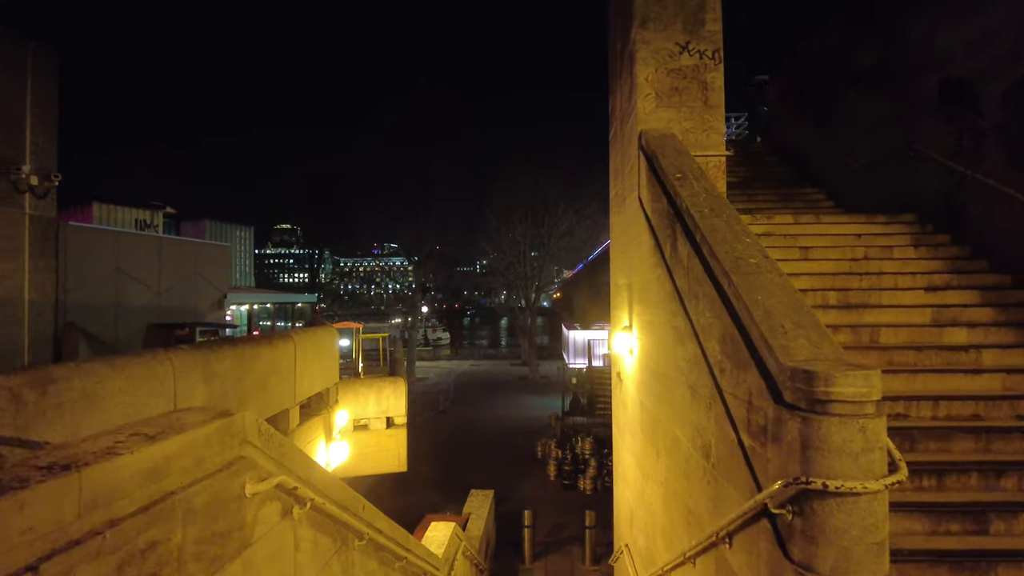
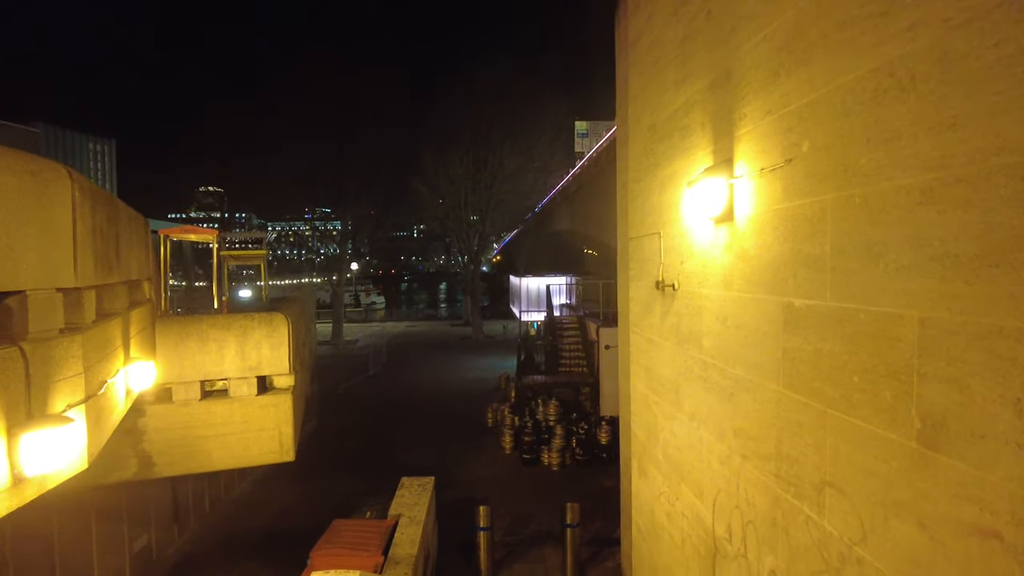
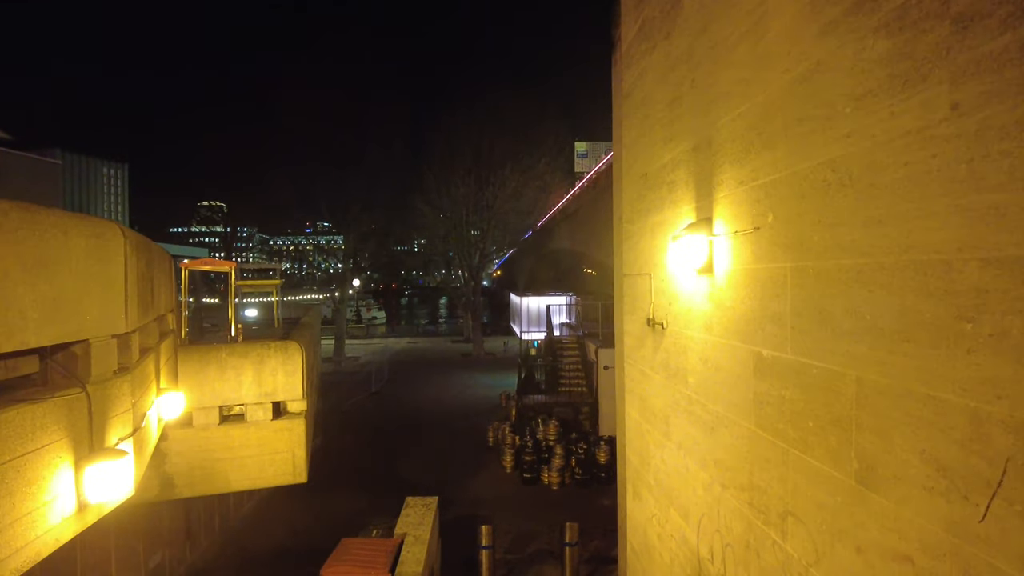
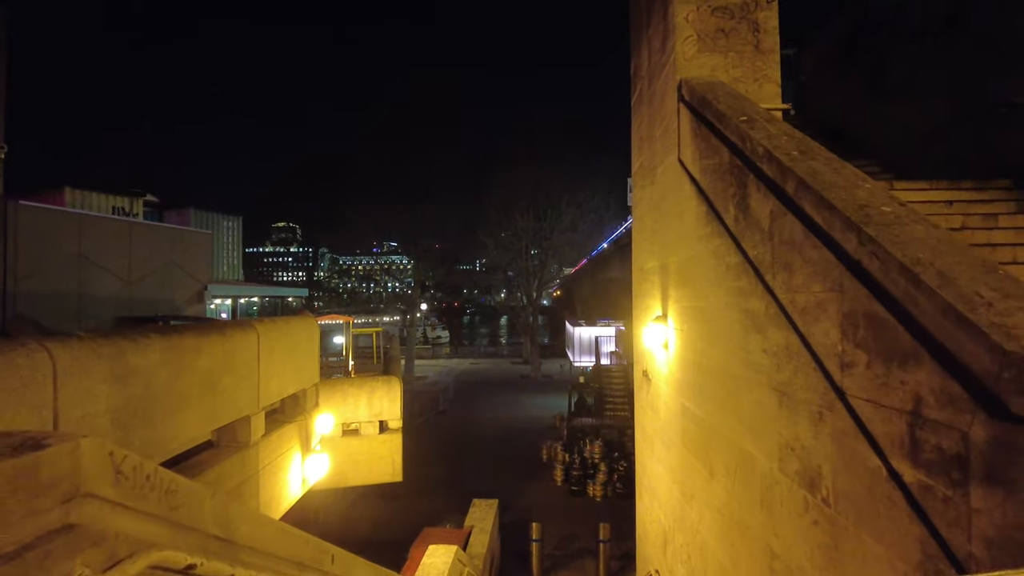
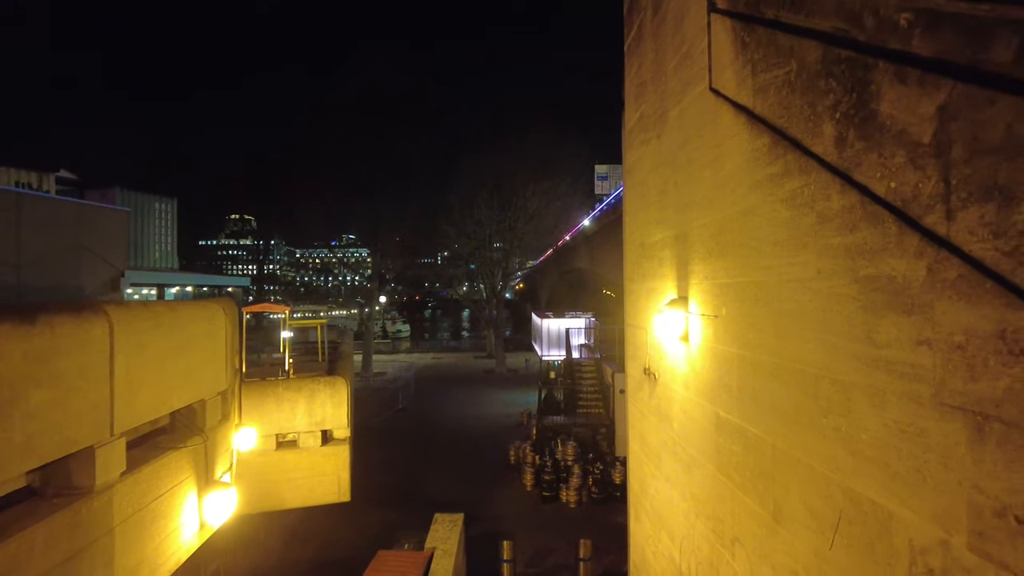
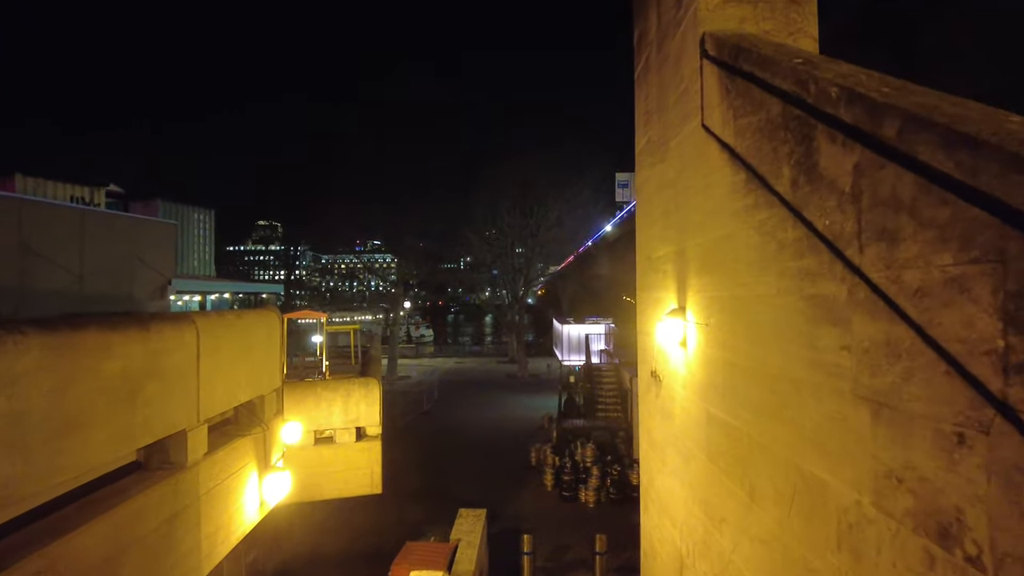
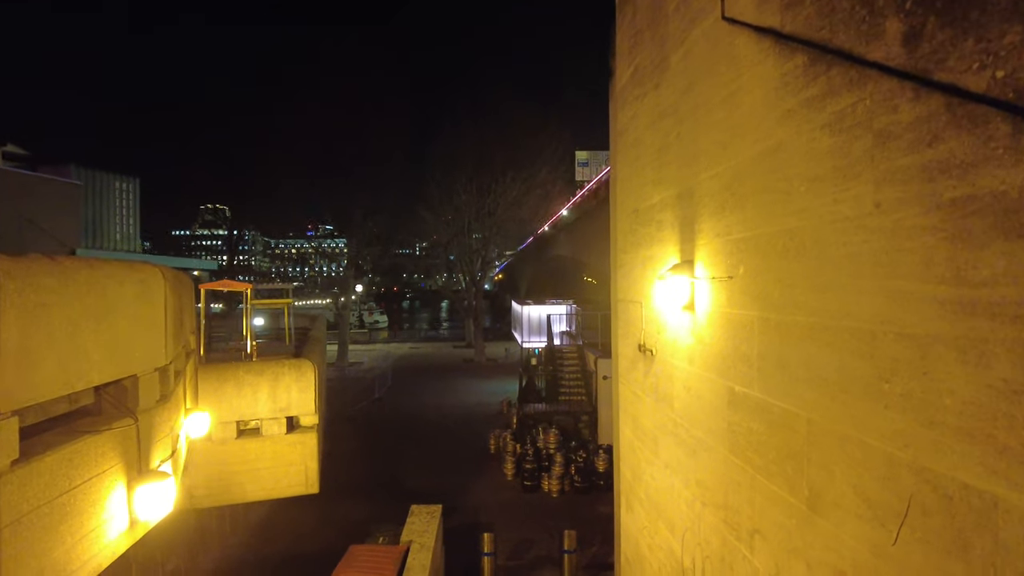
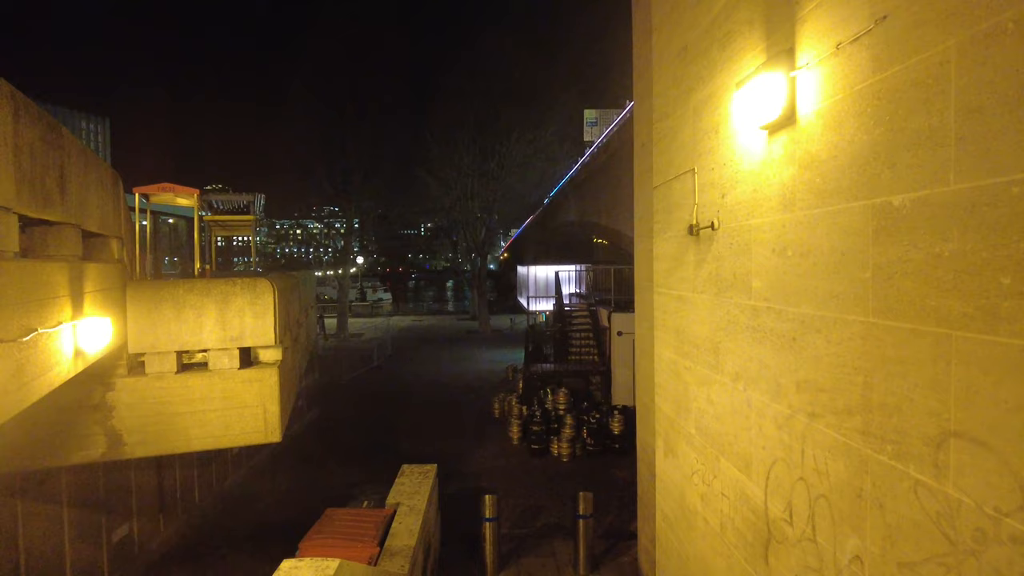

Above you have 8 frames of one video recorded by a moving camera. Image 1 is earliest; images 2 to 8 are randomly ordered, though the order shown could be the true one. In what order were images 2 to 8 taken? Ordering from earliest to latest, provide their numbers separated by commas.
4, 6, 5, 7, 3, 2, 8
